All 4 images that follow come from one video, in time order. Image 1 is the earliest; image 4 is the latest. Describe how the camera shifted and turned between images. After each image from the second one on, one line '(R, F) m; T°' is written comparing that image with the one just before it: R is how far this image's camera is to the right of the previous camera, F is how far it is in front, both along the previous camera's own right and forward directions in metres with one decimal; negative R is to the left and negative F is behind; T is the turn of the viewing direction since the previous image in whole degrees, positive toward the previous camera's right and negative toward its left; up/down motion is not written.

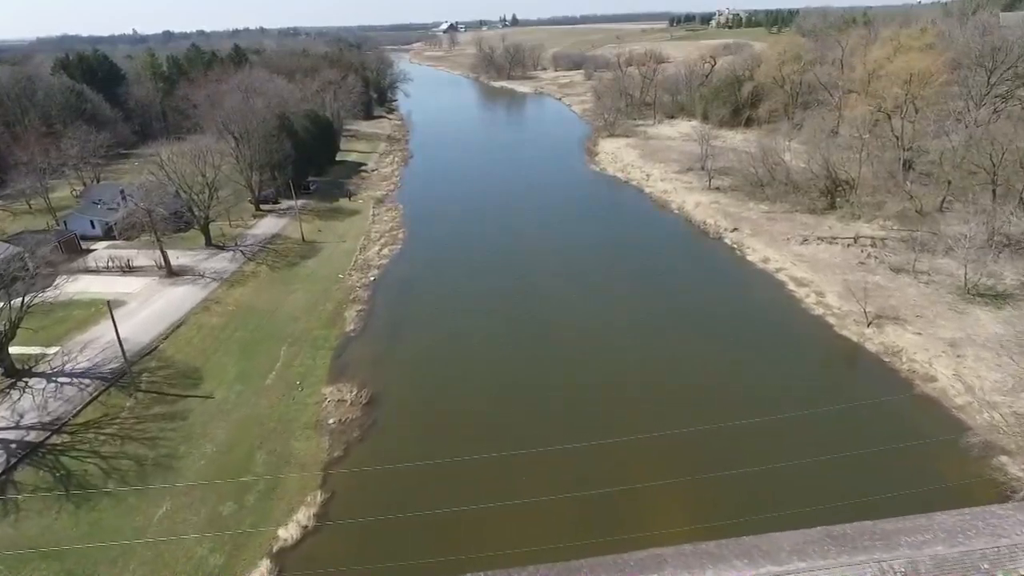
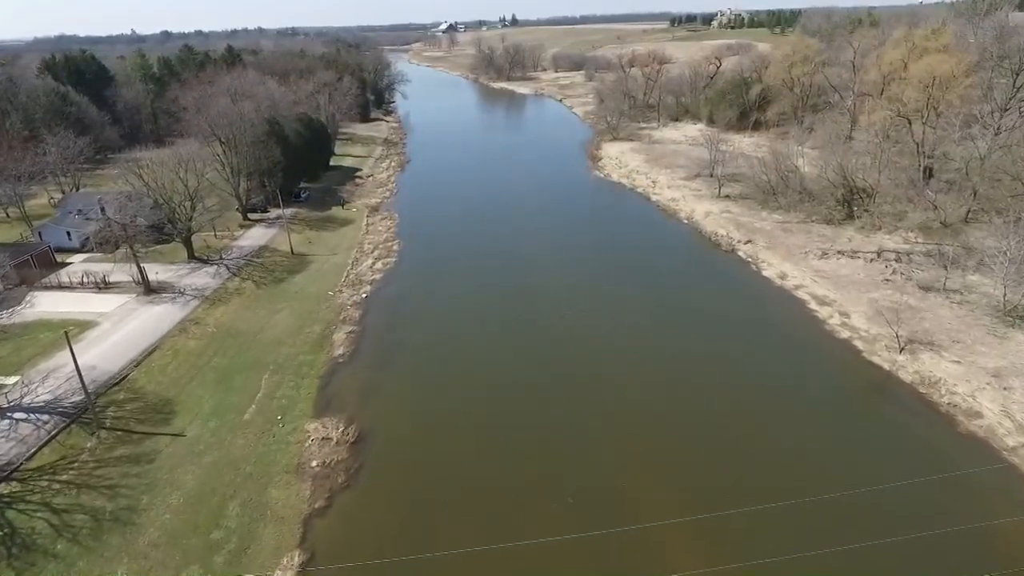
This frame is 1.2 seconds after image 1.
(-0.1, +1.9) m; 0°
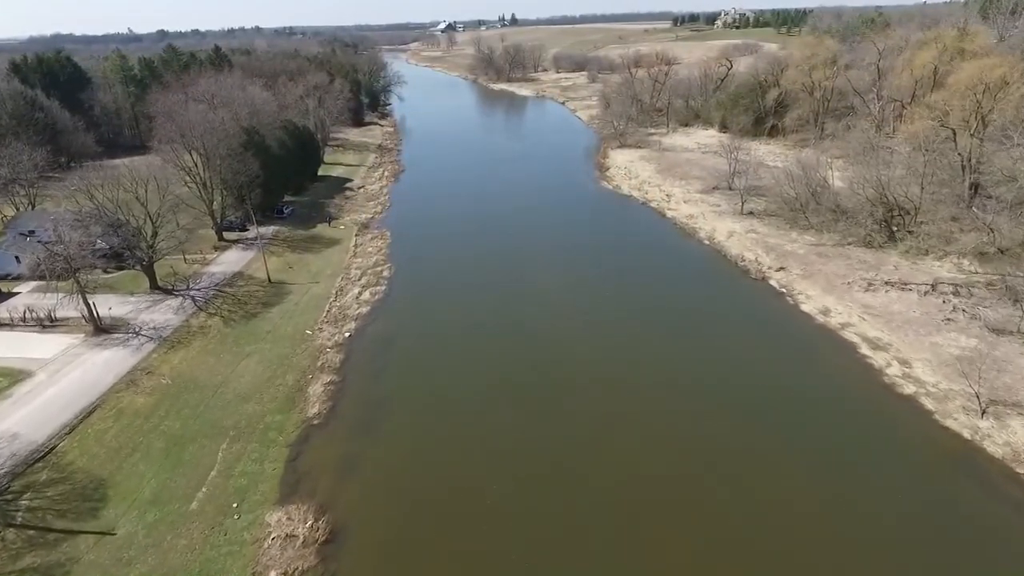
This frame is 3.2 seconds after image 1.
(-0.2, +3.5) m; 0°
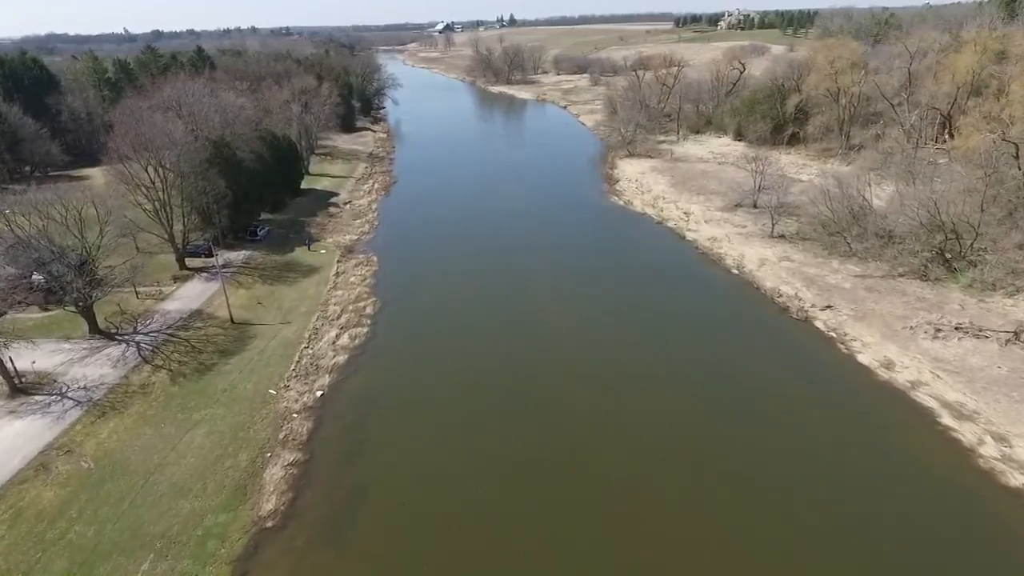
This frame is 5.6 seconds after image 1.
(-0.2, +4.0) m; 0°
